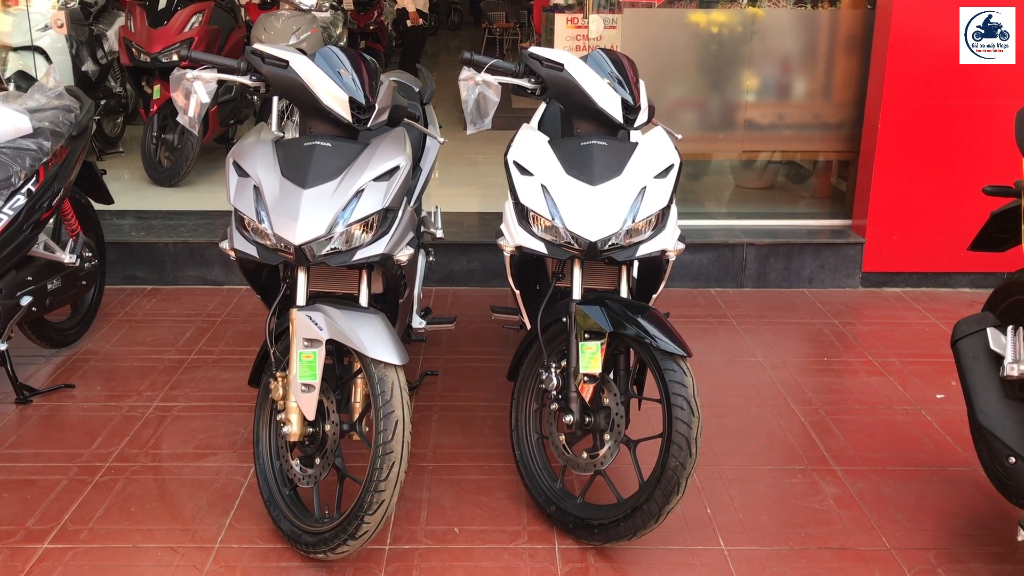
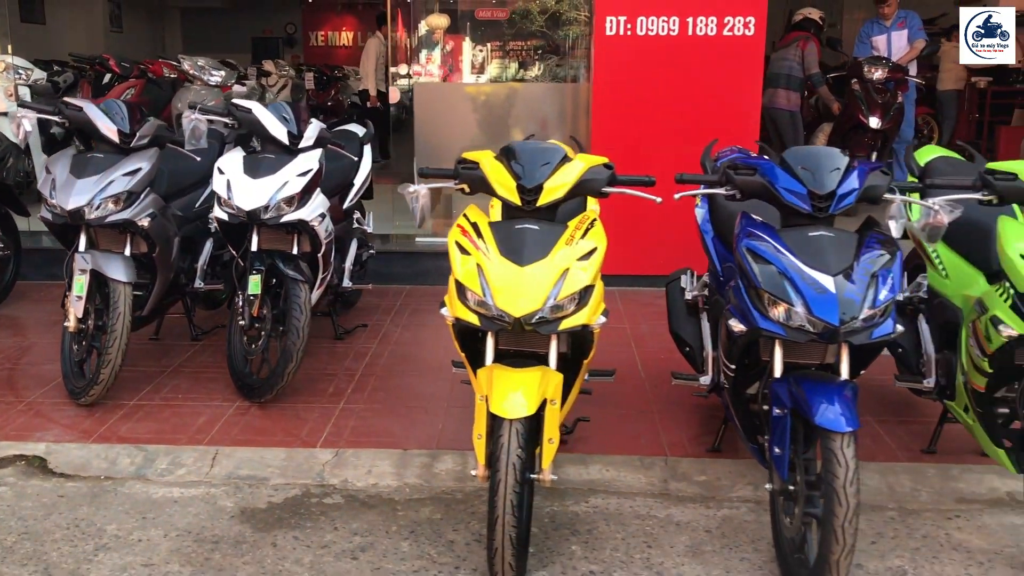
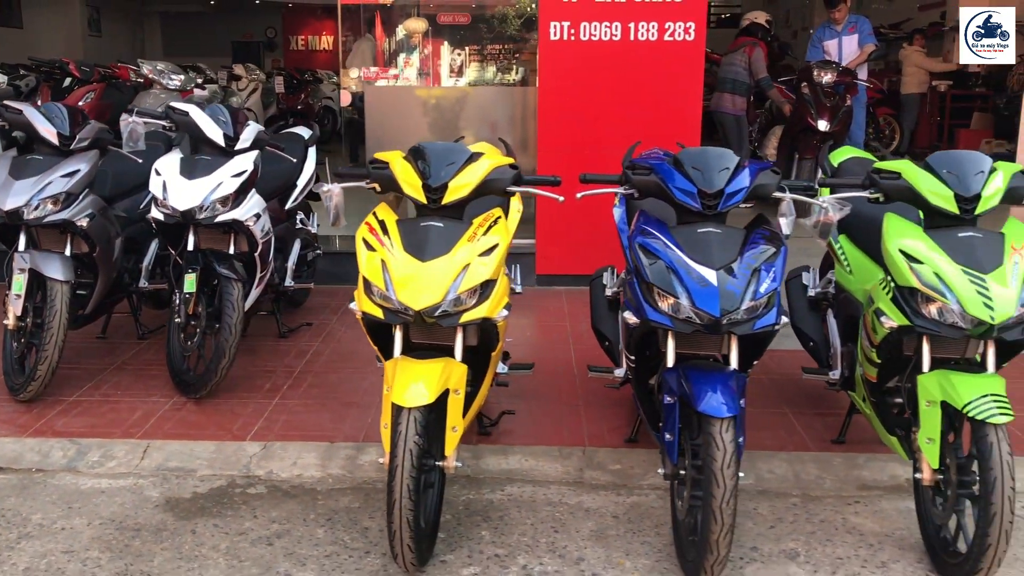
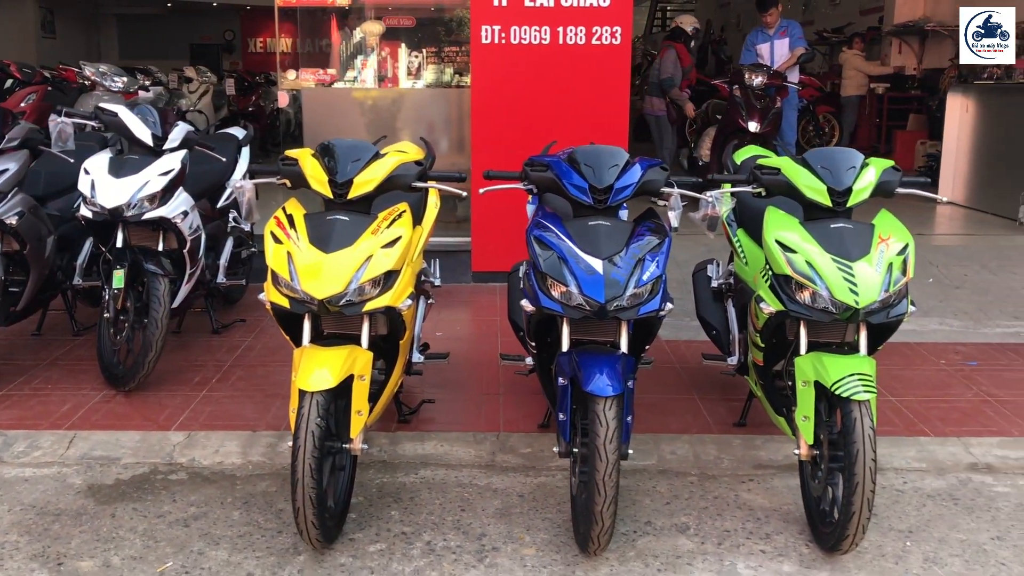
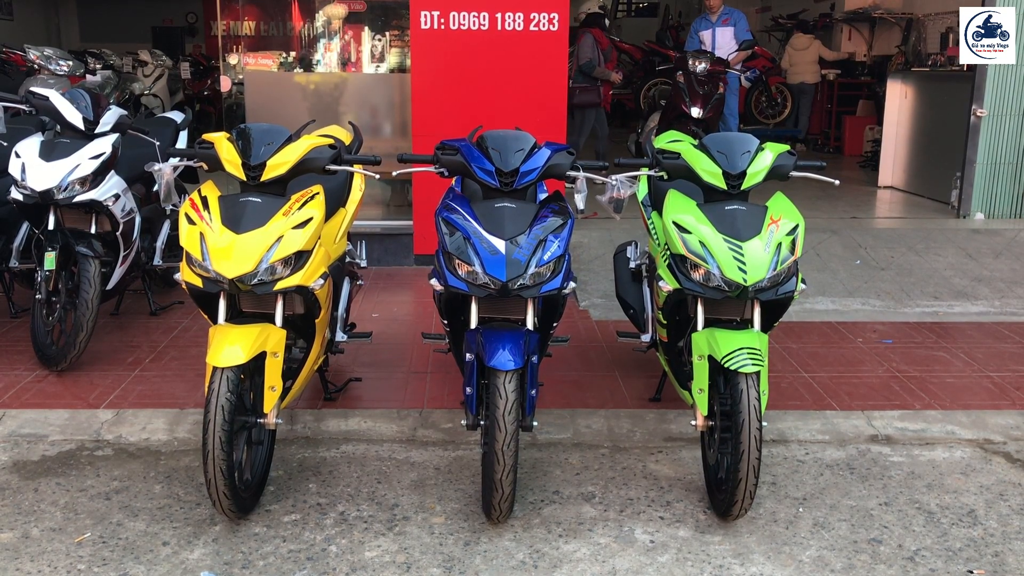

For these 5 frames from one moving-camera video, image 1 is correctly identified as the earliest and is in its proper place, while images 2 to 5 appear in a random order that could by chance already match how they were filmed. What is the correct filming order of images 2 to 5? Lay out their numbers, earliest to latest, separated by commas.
2, 3, 4, 5
